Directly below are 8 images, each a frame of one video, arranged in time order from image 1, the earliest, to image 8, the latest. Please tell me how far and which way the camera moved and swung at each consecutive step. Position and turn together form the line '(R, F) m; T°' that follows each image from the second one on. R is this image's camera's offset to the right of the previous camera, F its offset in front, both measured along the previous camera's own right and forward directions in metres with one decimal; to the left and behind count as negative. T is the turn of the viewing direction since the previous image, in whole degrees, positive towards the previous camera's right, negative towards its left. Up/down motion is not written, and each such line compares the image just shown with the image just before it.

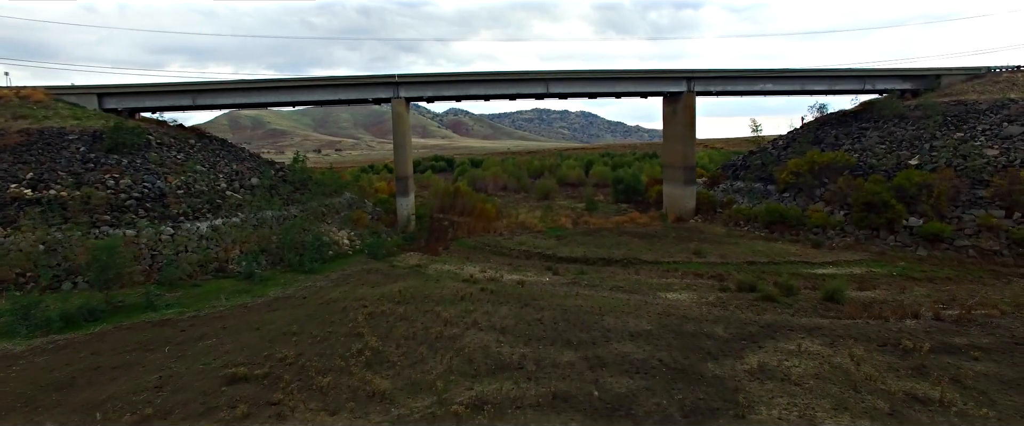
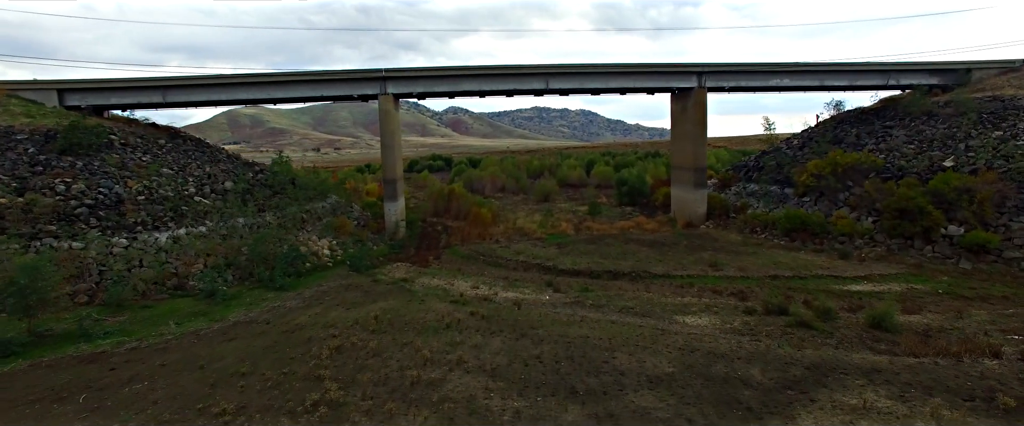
(+0.1, +1.6) m; 0°
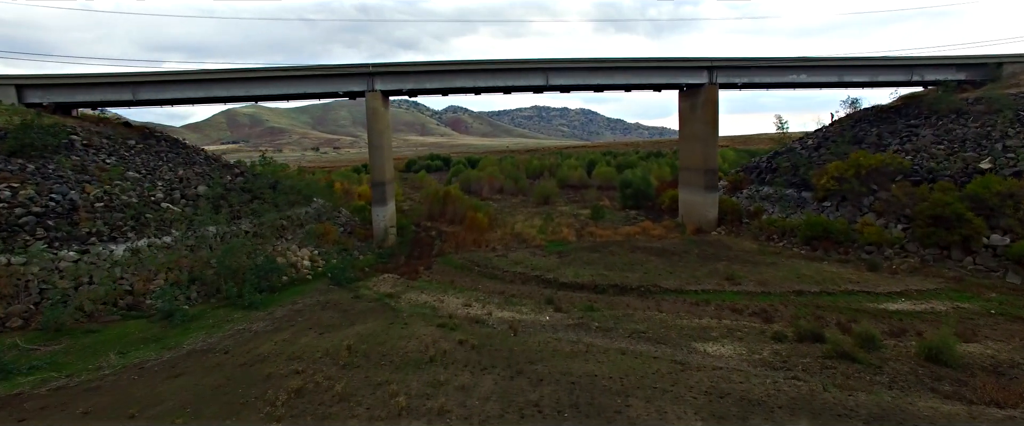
(+0.1, +1.4) m; 0°
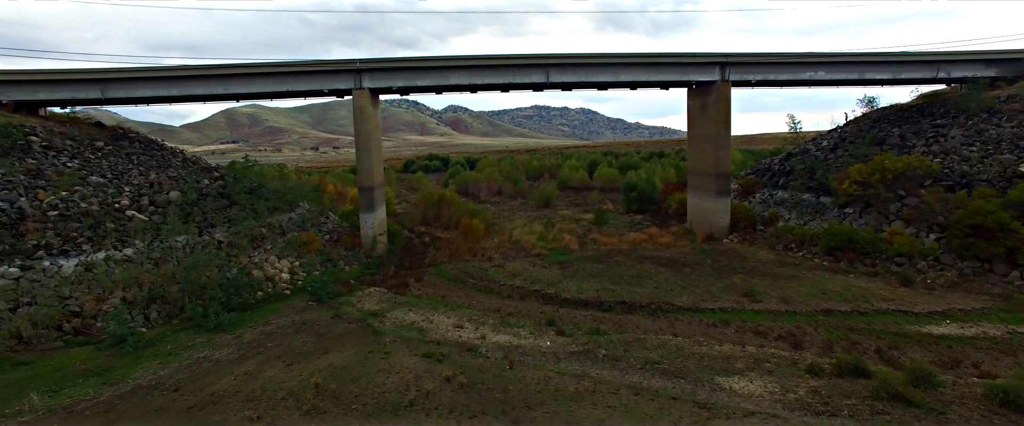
(+0.1, +1.3) m; 0°
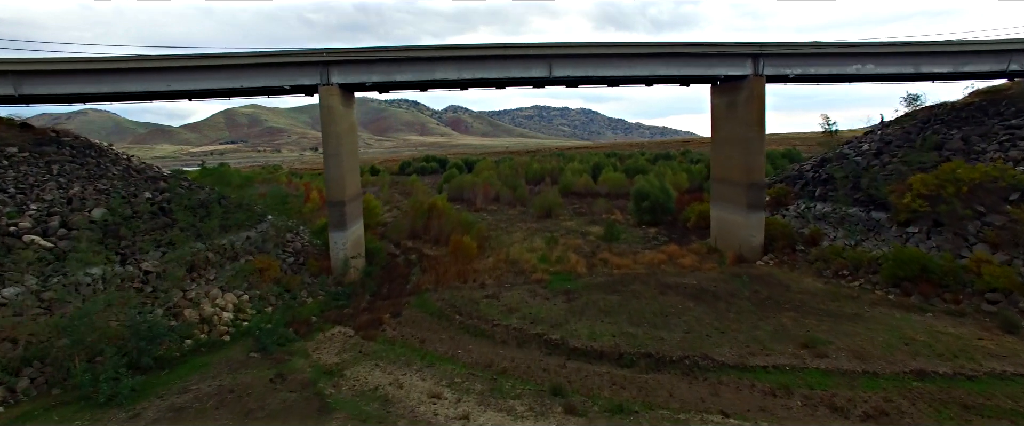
(+0.1, +2.8) m; 0°
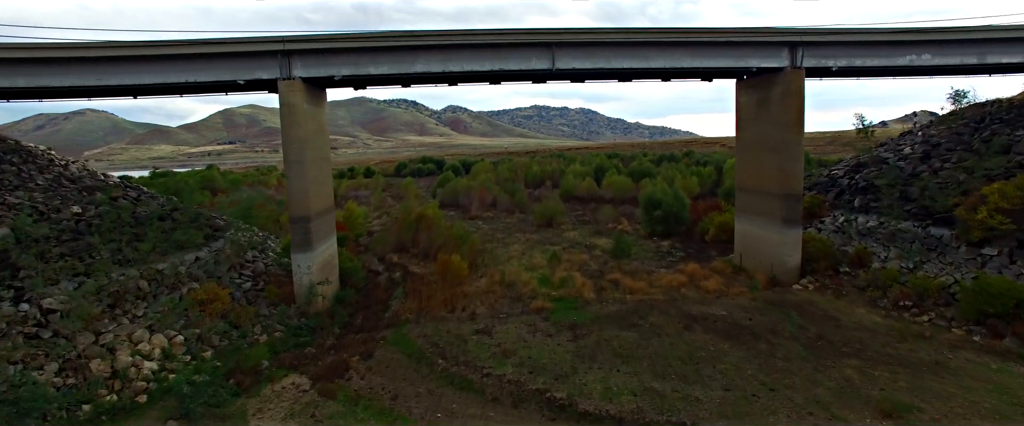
(+0.1, +2.3) m; 0°
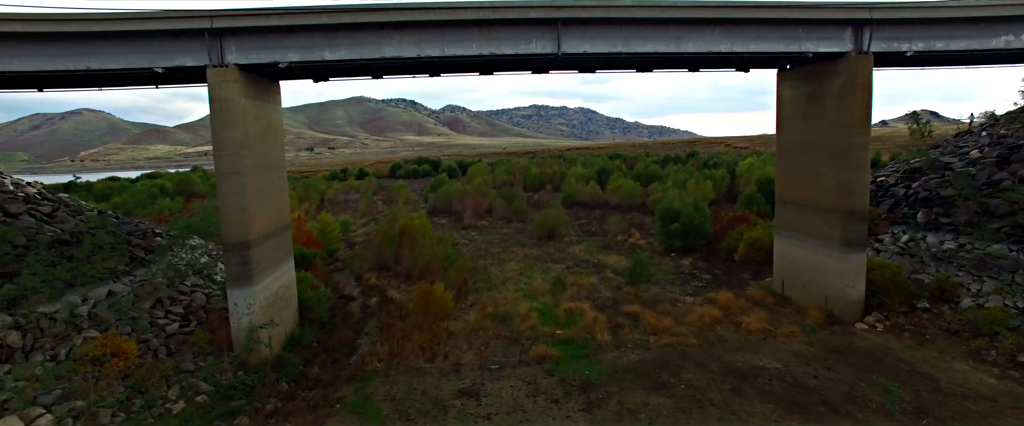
(+0.1, +2.8) m; 0°
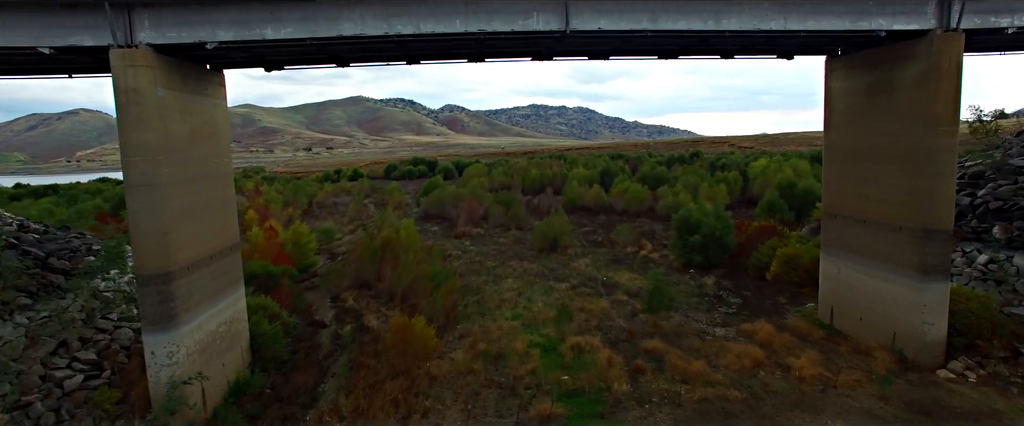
(+0.1, +2.2) m; 0°
